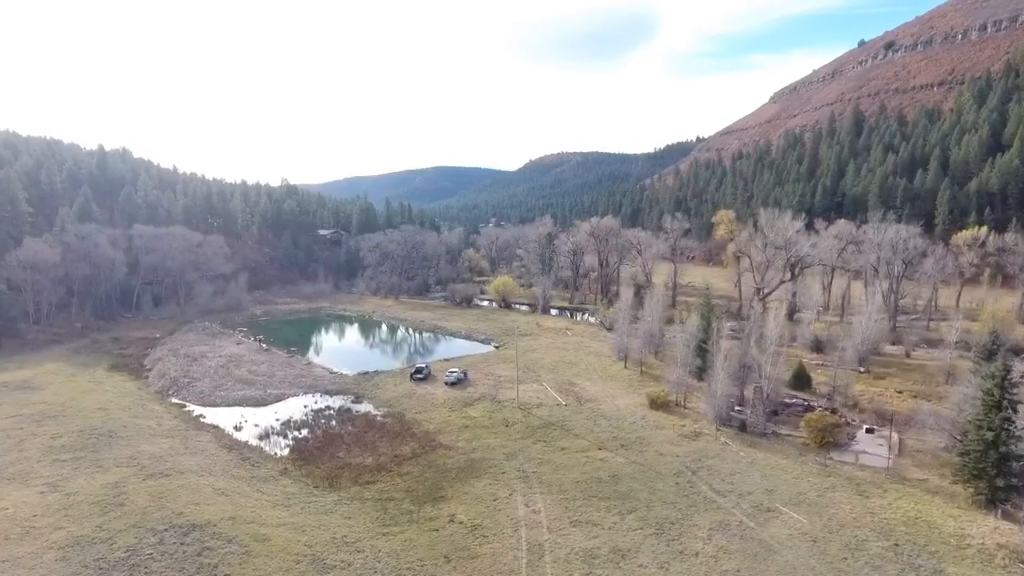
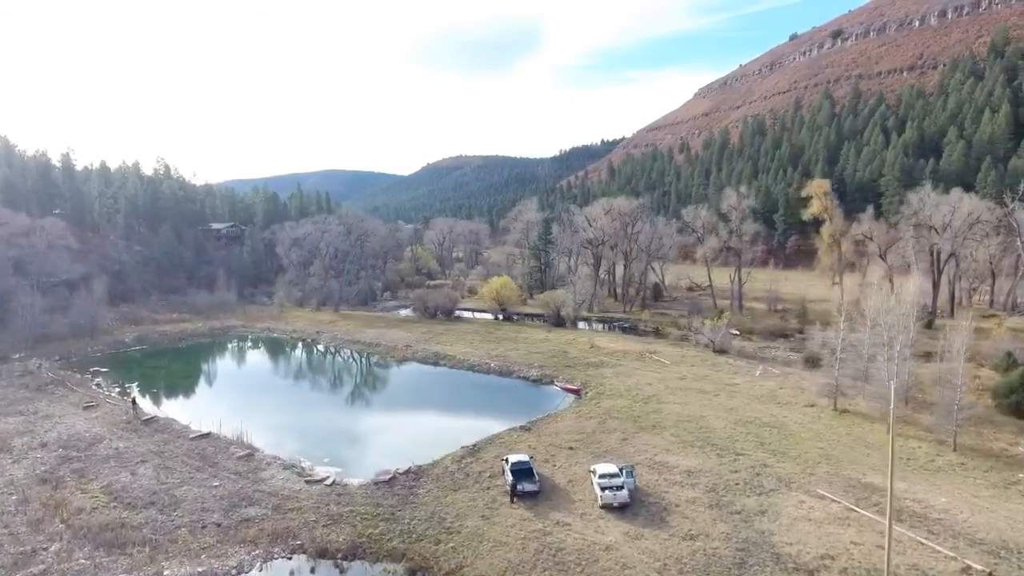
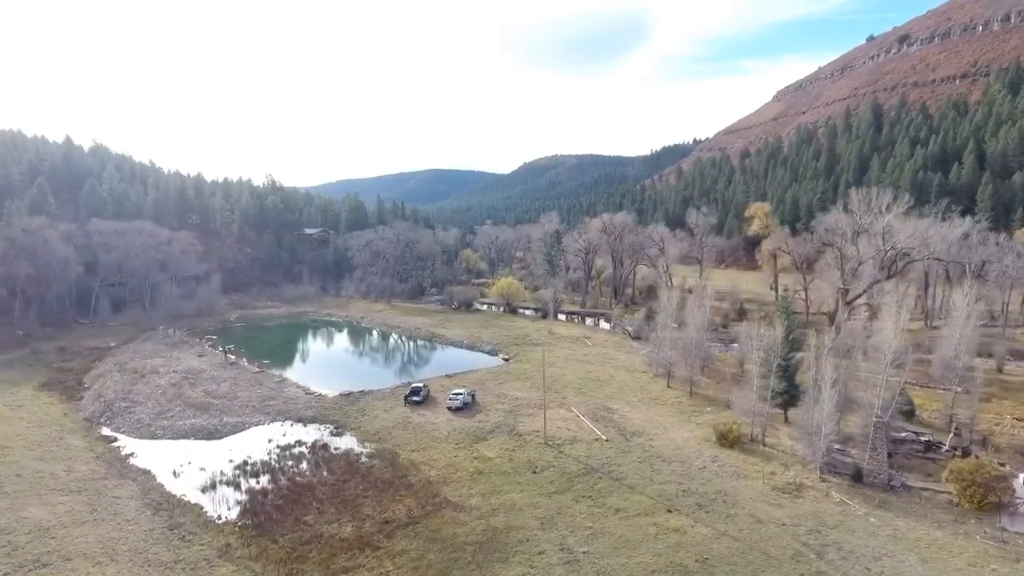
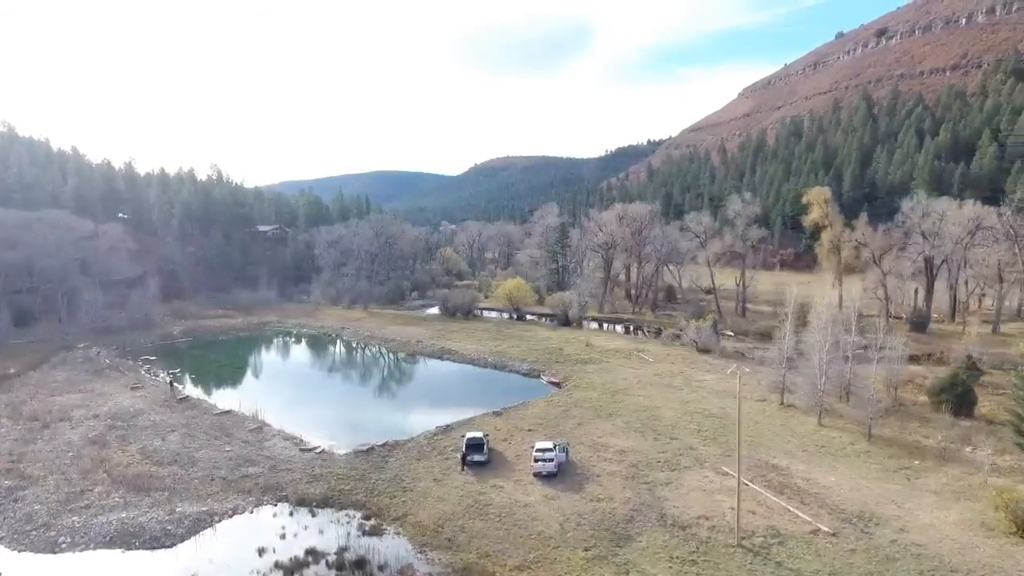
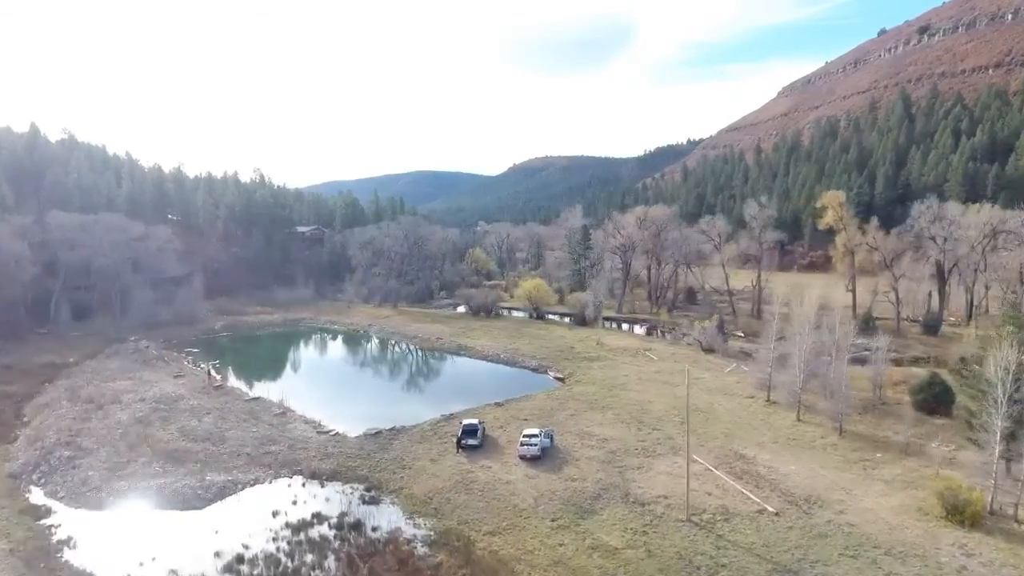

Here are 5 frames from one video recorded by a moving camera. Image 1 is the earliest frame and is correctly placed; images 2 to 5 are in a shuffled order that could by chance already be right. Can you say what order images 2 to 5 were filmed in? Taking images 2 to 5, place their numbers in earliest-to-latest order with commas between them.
3, 5, 4, 2
